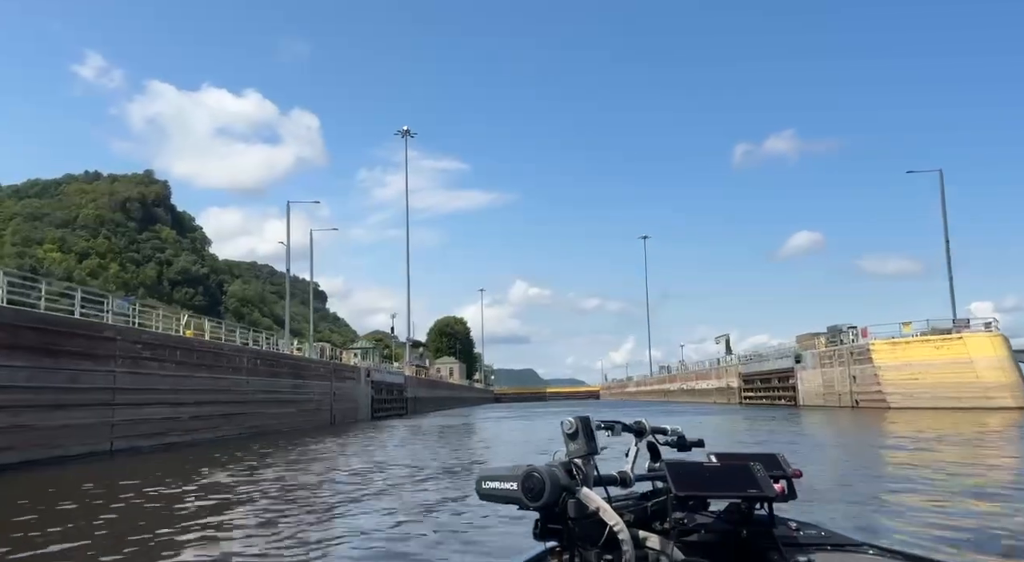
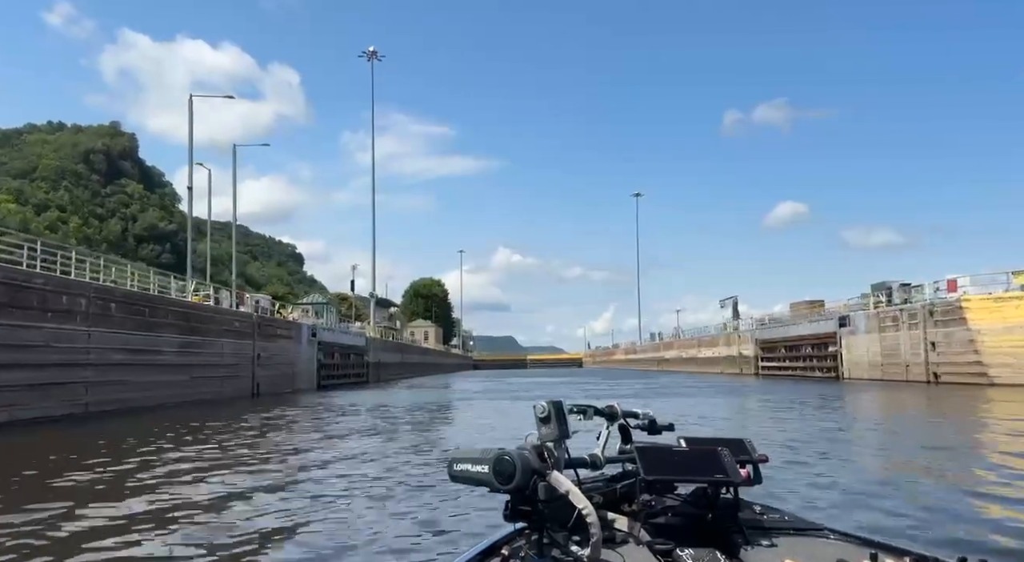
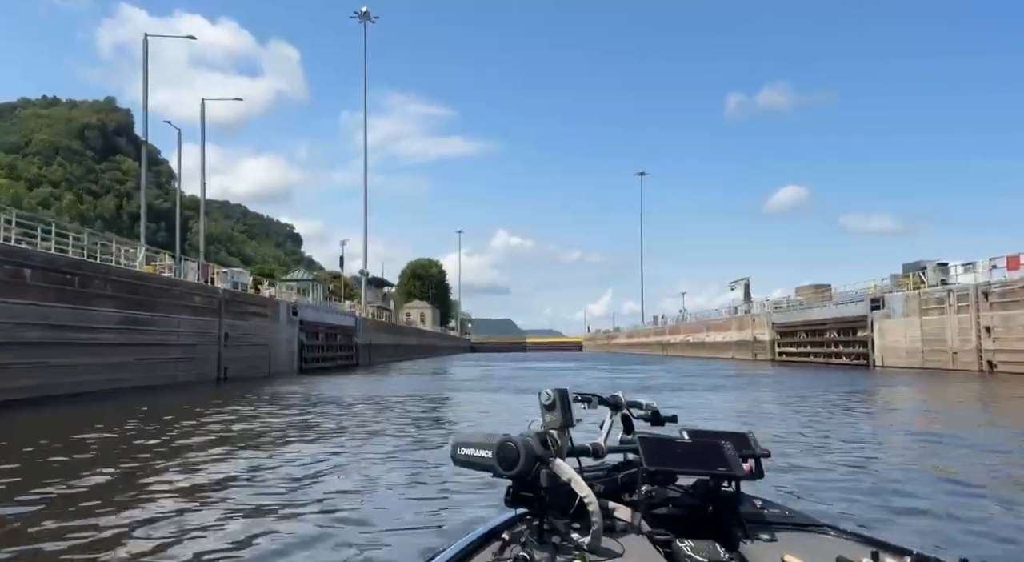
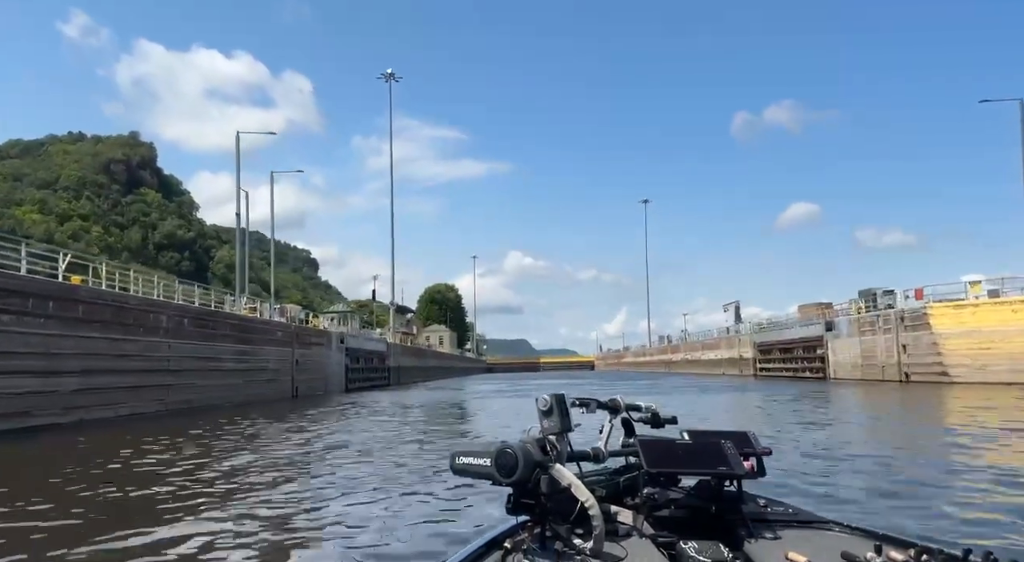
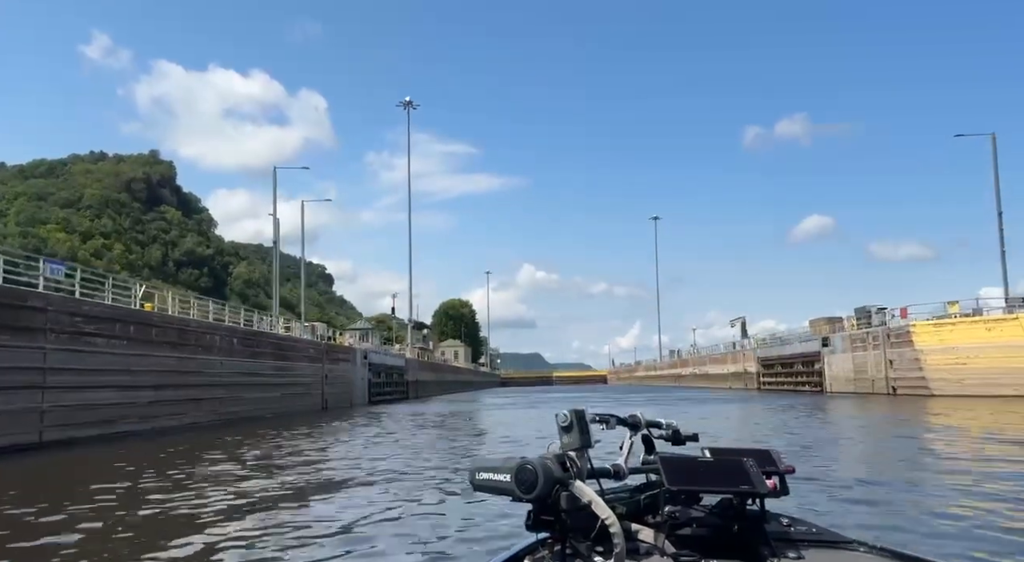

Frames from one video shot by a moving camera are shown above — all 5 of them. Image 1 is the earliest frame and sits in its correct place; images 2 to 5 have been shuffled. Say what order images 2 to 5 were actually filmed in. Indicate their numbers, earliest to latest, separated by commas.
5, 4, 2, 3
